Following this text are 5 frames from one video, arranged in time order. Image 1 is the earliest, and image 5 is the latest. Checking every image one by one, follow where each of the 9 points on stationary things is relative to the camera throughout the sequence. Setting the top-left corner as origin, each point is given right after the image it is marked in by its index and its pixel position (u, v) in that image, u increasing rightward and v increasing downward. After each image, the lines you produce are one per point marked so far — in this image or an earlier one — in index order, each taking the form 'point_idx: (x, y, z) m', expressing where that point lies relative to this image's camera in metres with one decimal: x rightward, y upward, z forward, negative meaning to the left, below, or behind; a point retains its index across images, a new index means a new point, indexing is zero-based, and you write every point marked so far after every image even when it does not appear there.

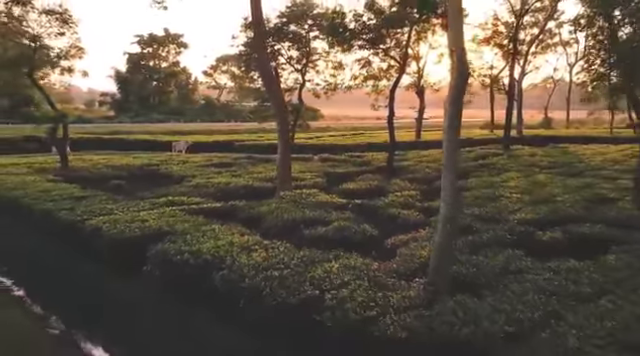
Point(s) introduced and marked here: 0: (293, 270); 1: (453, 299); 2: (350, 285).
0: (-0.4, -1.4, +8.2) m
1: (+1.7, -1.6, +7.2) m
2: (+0.4, -1.5, +7.6) m
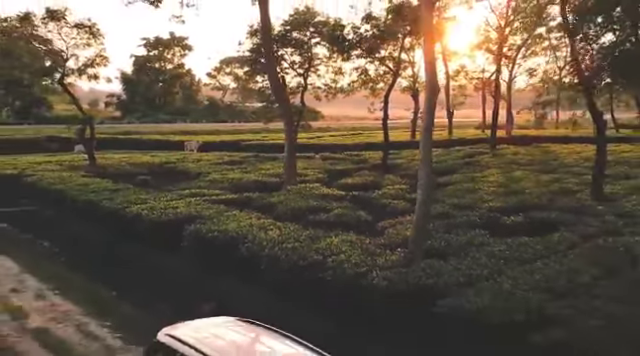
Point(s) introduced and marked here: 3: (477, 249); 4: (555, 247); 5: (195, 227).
0: (-0.3, -1.2, +10.5) m
1: (+1.8, -1.4, +9.4) m
2: (+0.5, -1.3, +9.8) m
3: (+3.0, -1.3, +10.3) m
4: (+4.5, -1.3, +10.4) m
5: (-2.7, -1.1, +11.9) m
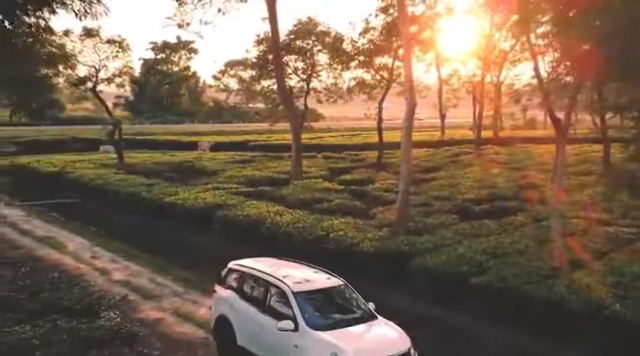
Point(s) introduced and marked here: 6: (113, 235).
0: (-0.2, -1.1, +13.4) m
1: (+1.9, -1.3, +12.4) m
2: (+0.6, -1.2, +12.8) m
3: (+3.1, -1.2, +13.2) m
4: (+4.6, -1.2, +13.4) m
5: (-2.6, -1.0, +14.8) m
6: (-6.5, -1.7, +17.1) m
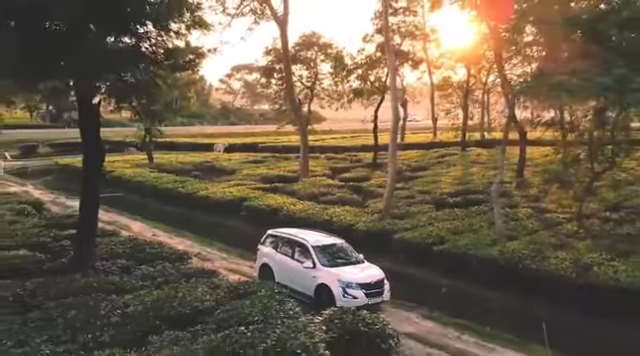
0: (-0.1, -1.0, +17.3) m
1: (+2.1, -1.2, +16.3) m
2: (+0.7, -1.1, +16.7) m
3: (+3.2, -1.1, +17.1) m
4: (+4.8, -1.1, +17.2) m
5: (-2.5, -0.9, +18.7) m
6: (-6.4, -1.6, +21.0) m
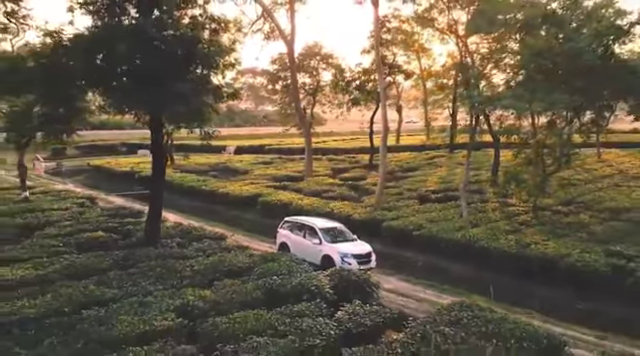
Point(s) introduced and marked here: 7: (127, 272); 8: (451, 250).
0: (0.0, -1.0, +21.0) m
1: (+2.2, -1.2, +20.0) m
2: (+0.9, -1.1, +20.4) m
3: (+3.4, -1.1, +20.8) m
4: (+4.9, -1.1, +20.9) m
5: (-2.3, -0.9, +22.4) m
6: (-6.2, -1.6, +24.7) m
7: (-4.0, -2.0, +11.3) m
8: (+3.9, -2.2, +16.3) m
